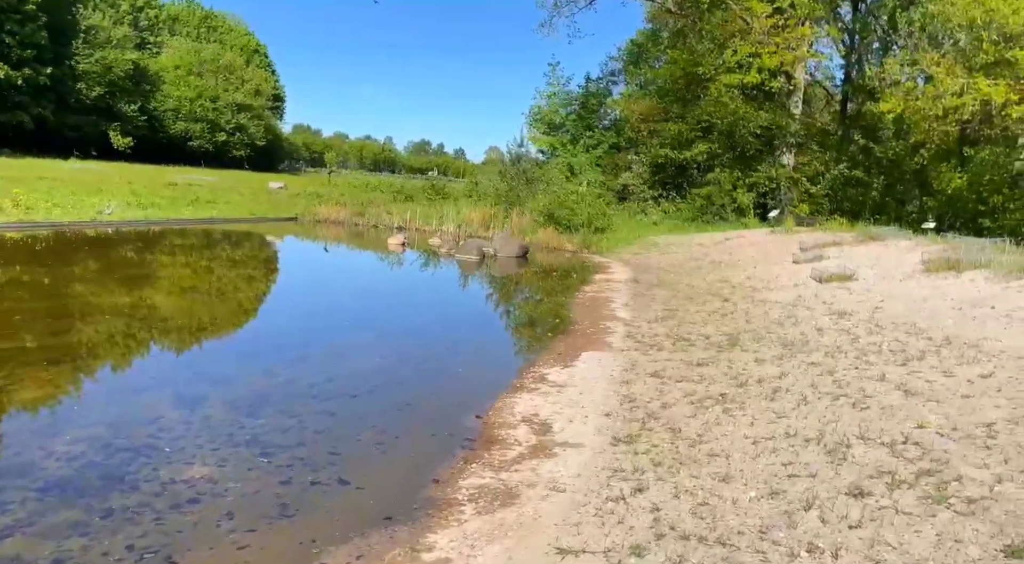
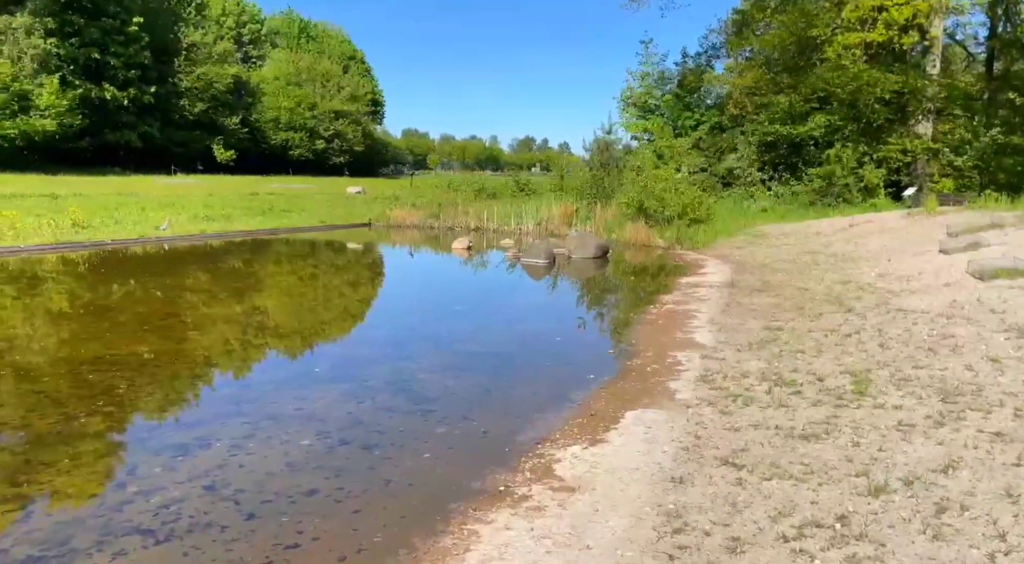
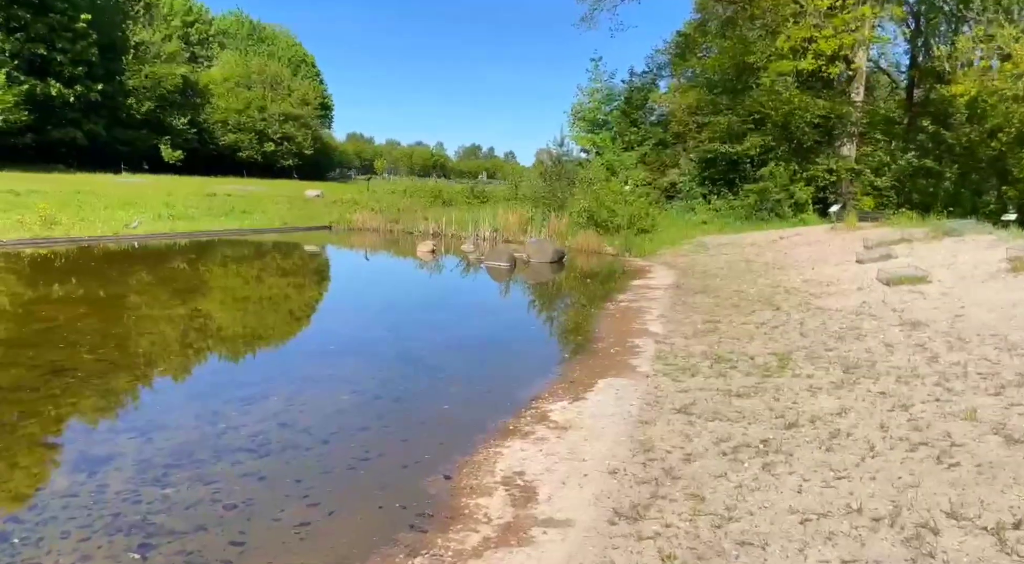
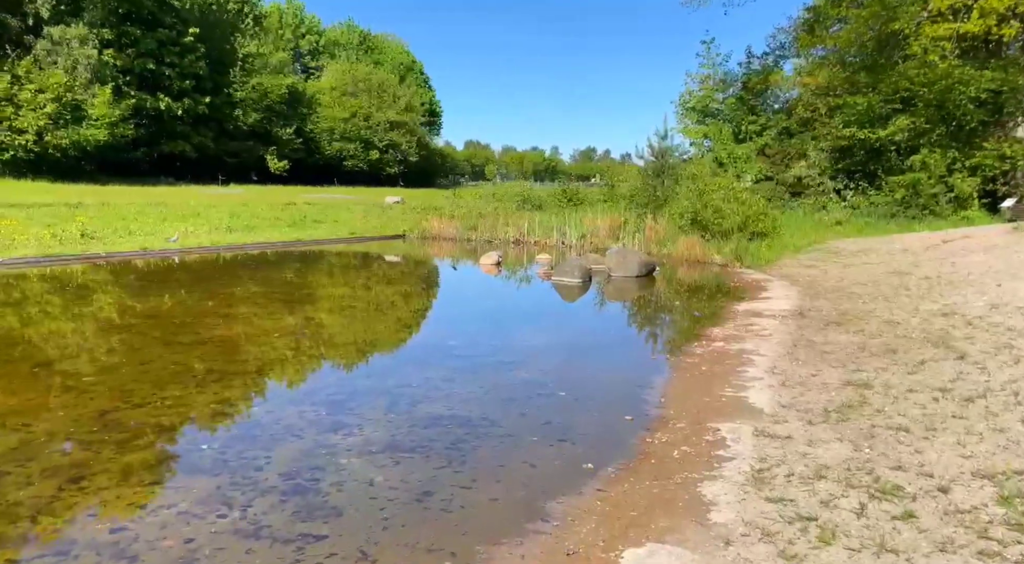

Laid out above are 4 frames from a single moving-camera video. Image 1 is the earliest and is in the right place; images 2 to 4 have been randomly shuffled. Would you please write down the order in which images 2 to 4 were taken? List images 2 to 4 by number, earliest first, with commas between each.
3, 2, 4
